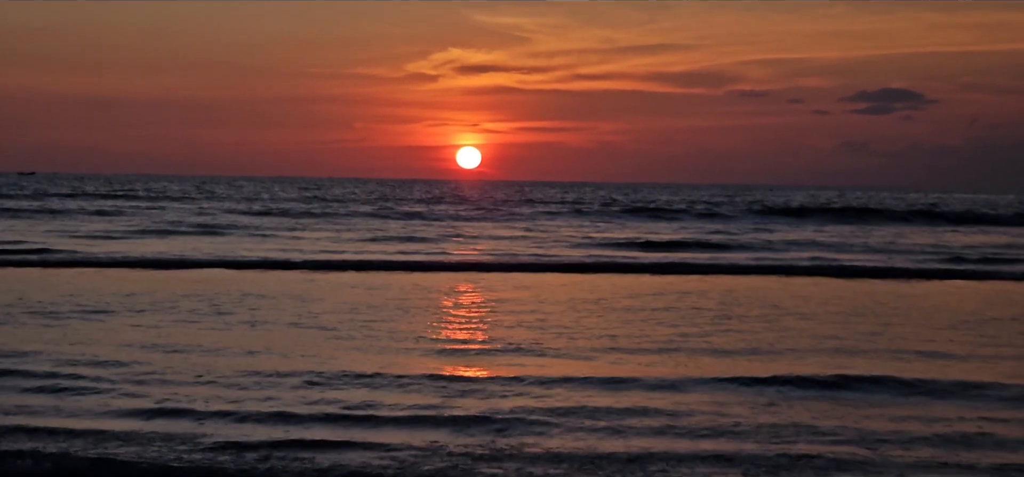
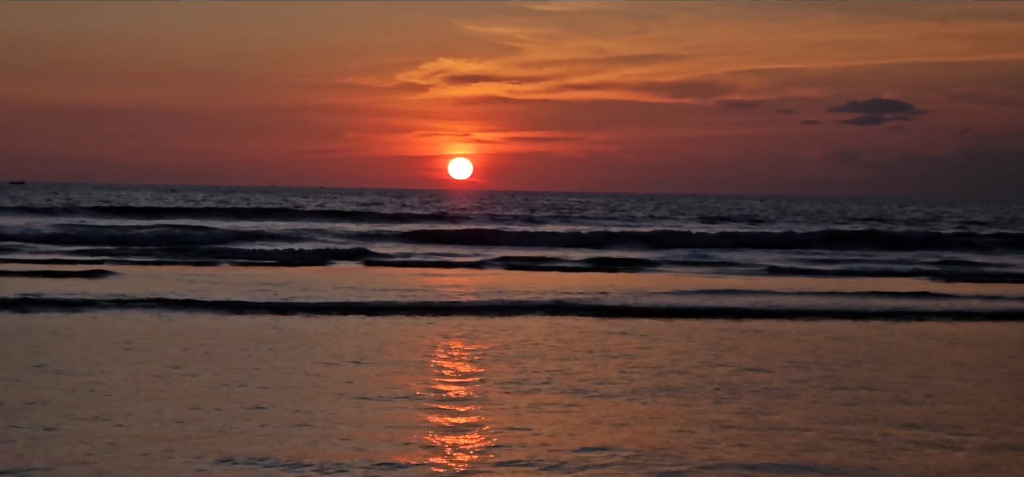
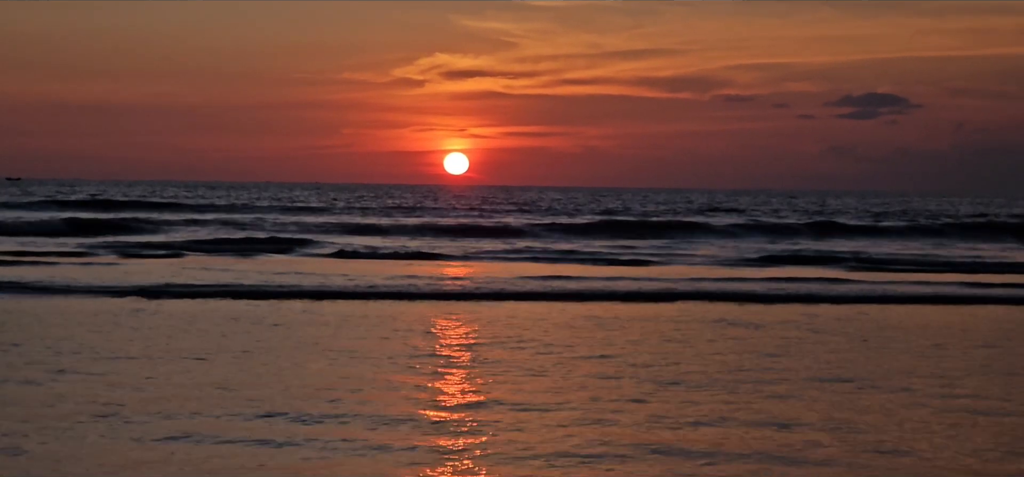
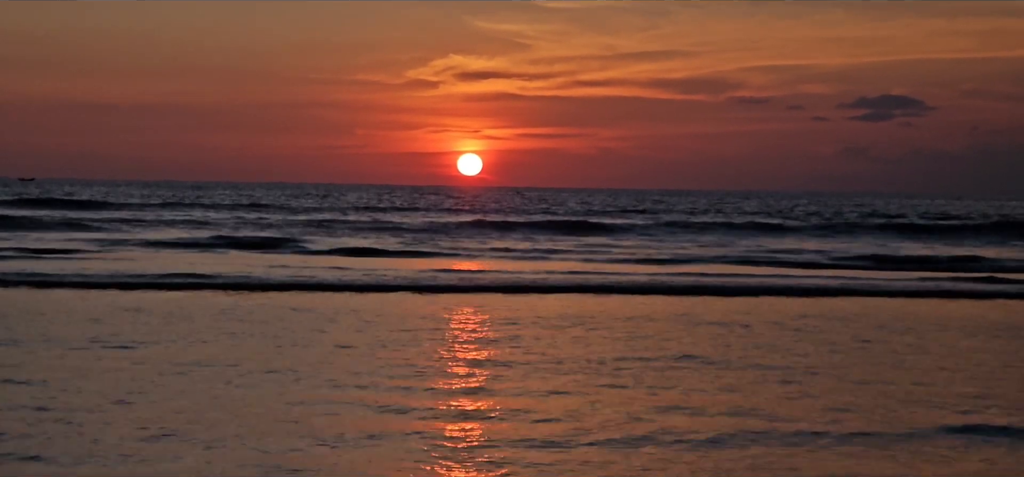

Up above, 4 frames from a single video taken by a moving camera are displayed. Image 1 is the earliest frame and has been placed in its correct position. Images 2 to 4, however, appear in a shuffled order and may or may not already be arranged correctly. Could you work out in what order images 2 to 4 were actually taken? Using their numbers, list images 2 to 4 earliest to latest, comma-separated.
4, 3, 2
